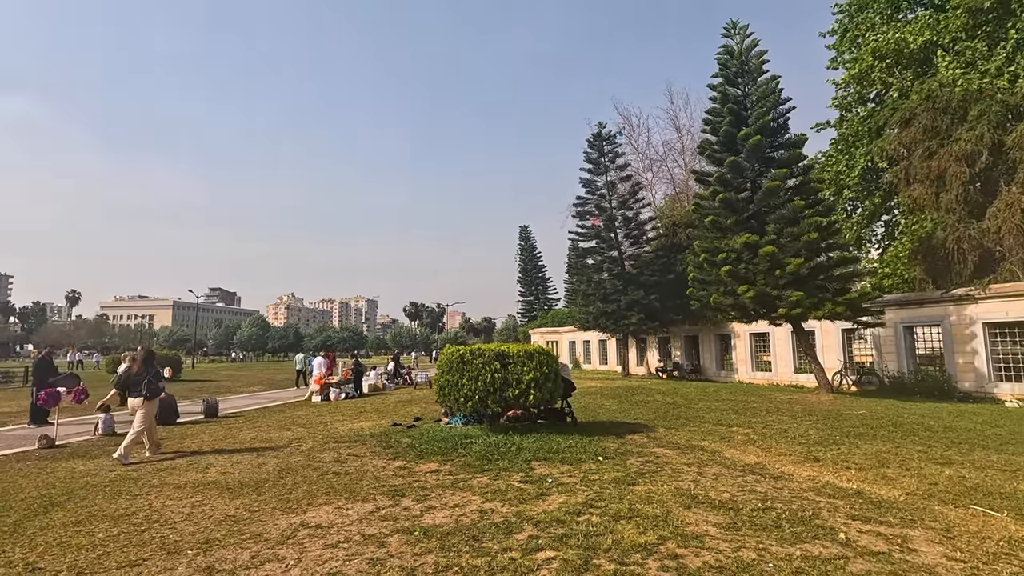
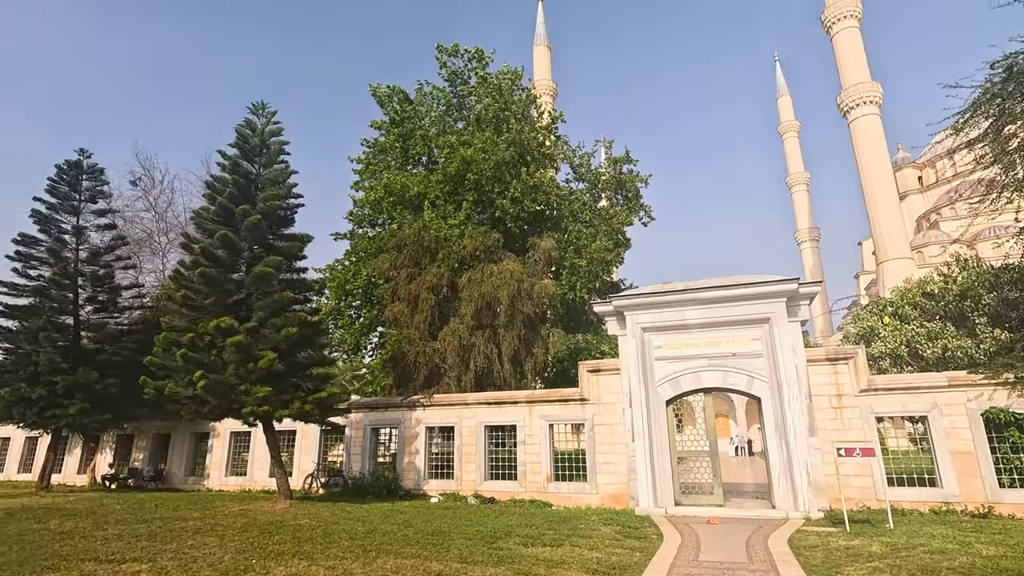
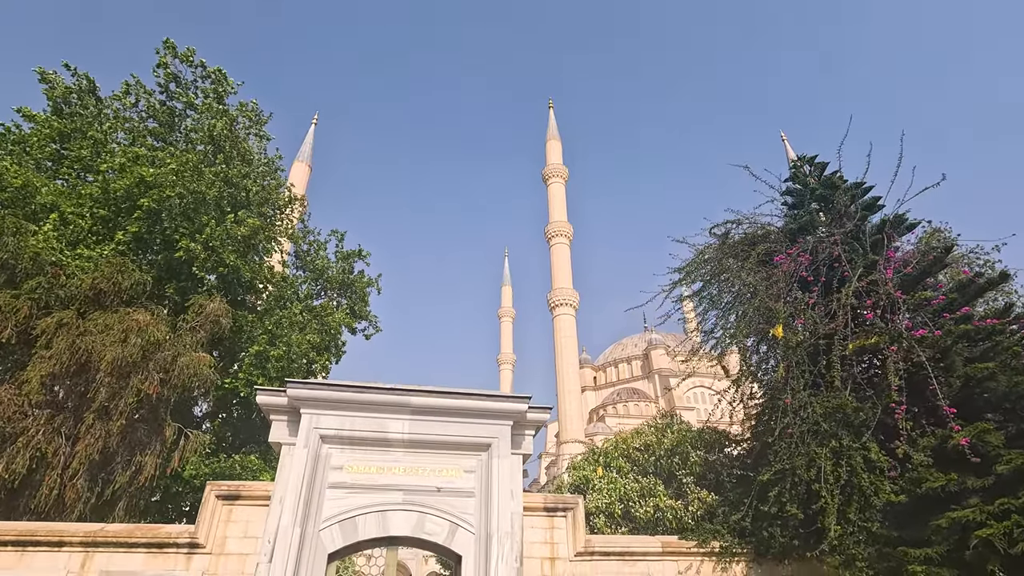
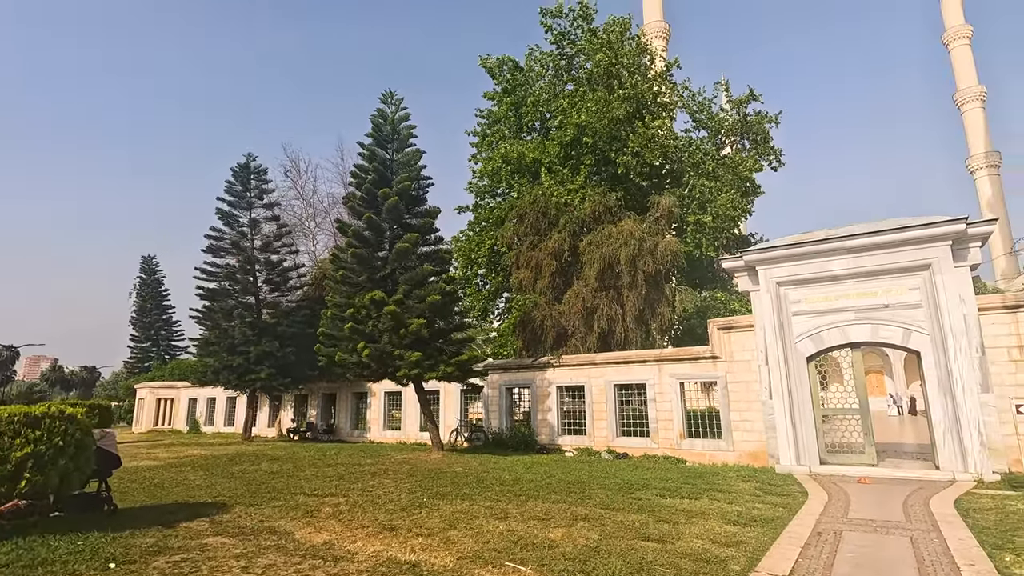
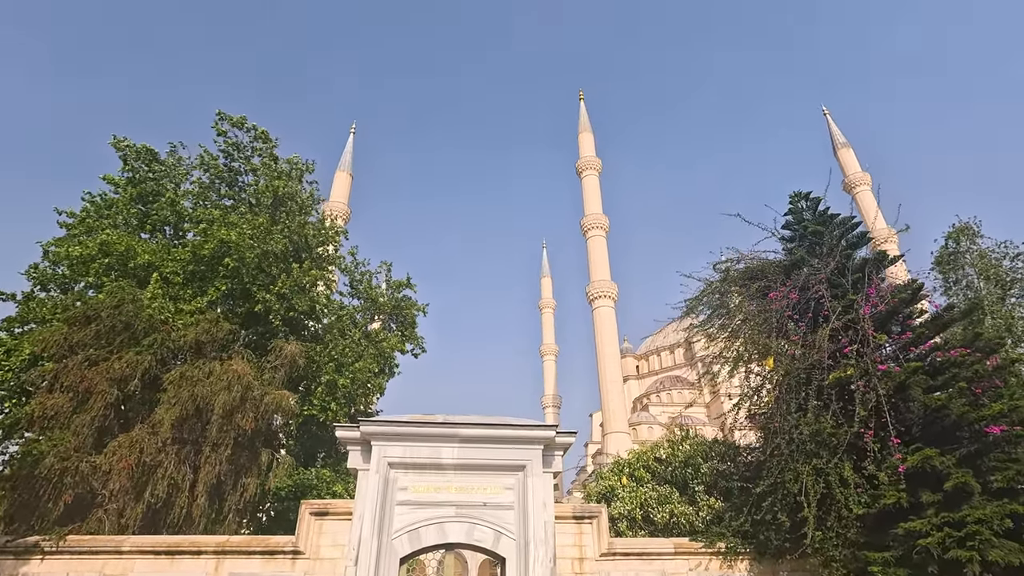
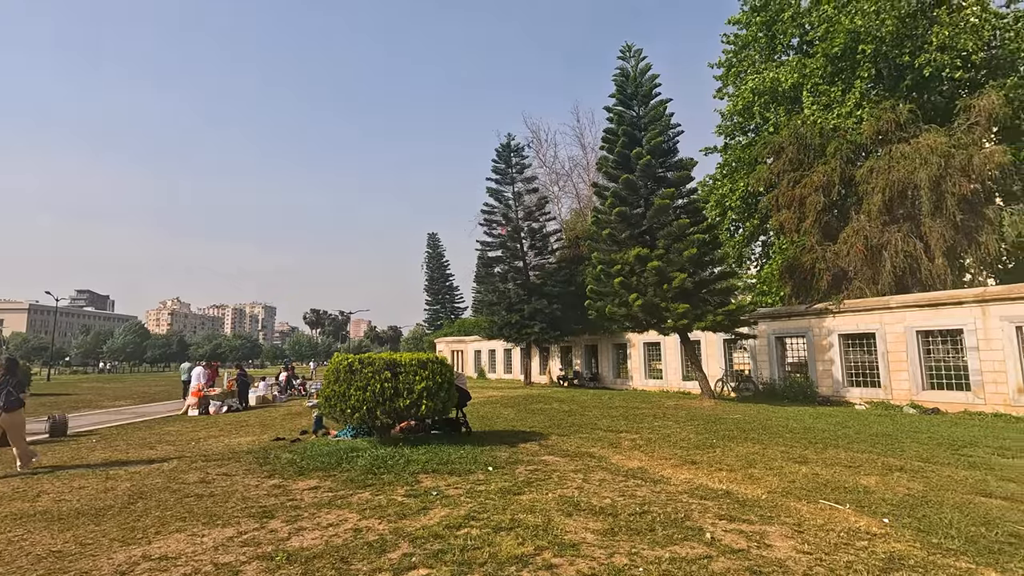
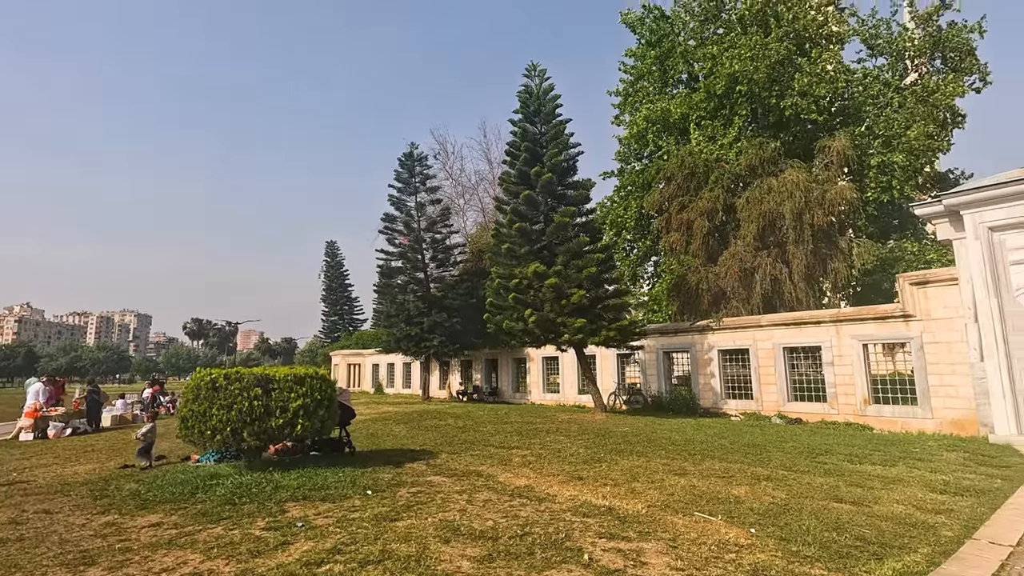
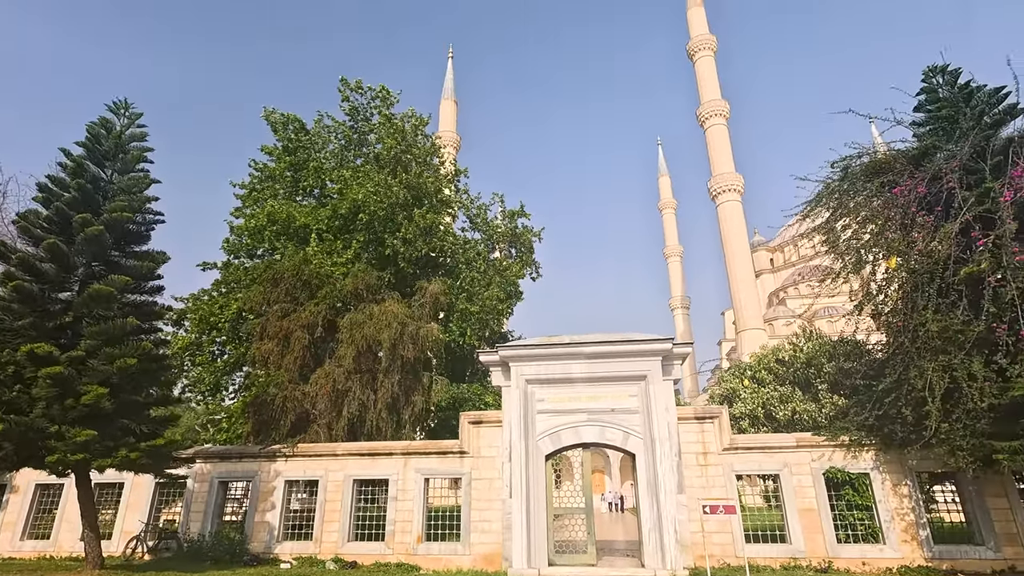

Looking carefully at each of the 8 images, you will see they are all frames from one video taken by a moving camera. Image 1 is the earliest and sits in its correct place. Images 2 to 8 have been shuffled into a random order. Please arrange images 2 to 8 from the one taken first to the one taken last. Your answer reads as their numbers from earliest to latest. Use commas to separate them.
6, 7, 4, 2, 8, 5, 3
